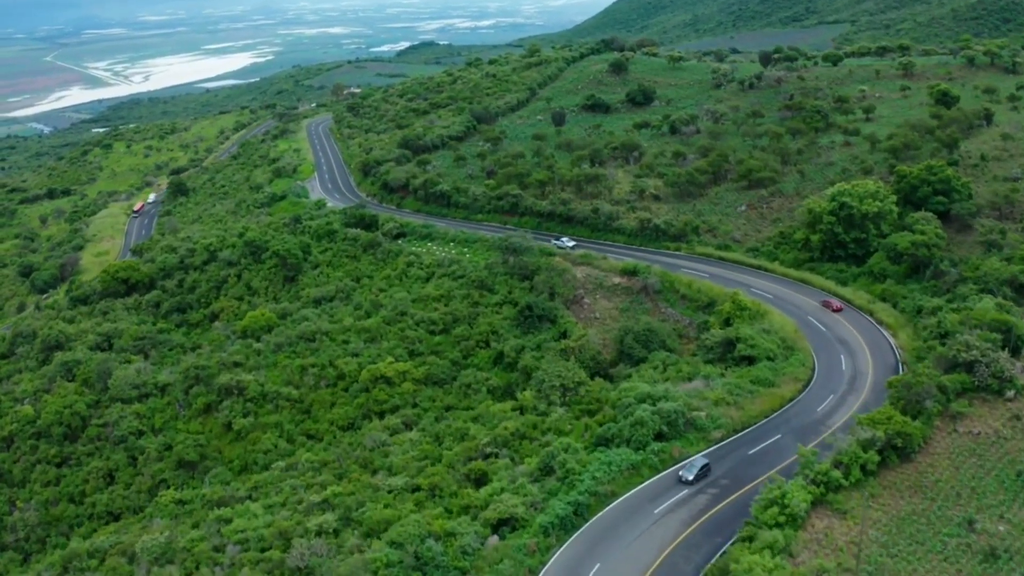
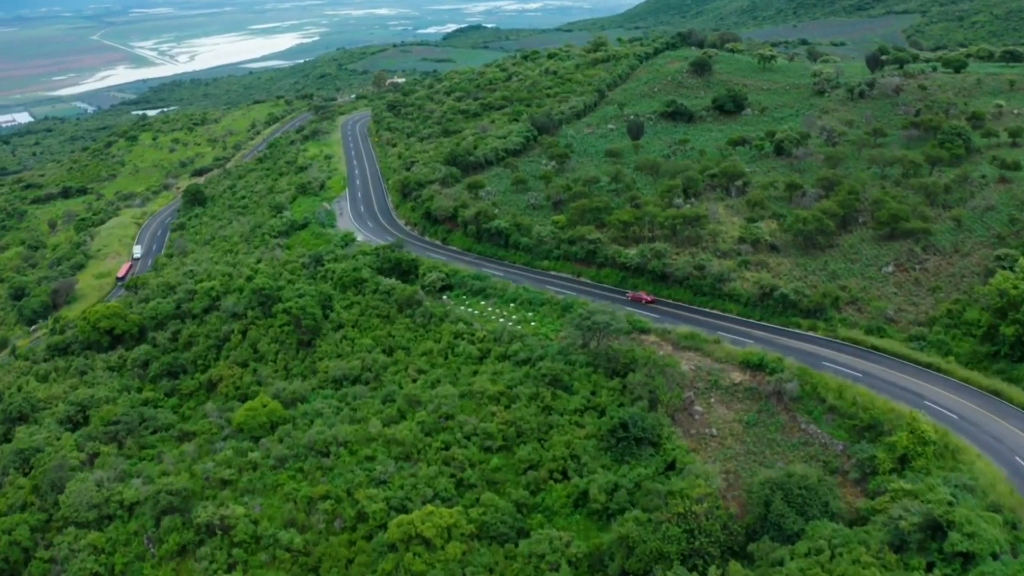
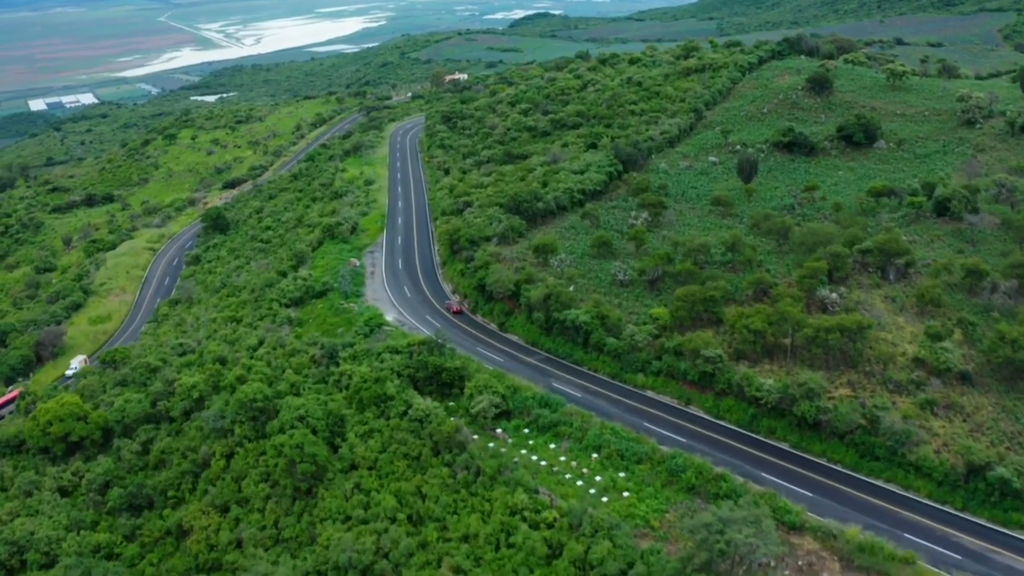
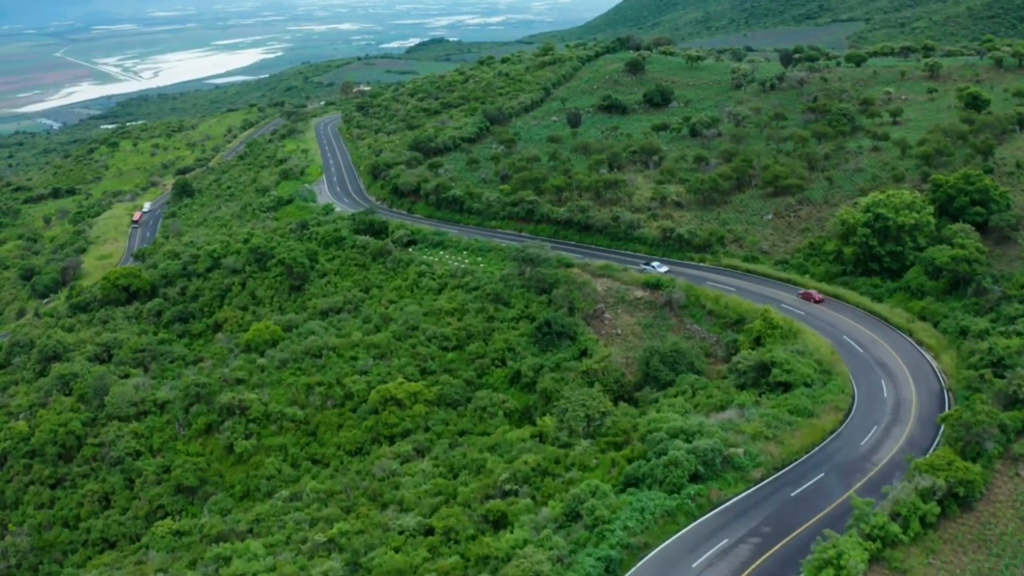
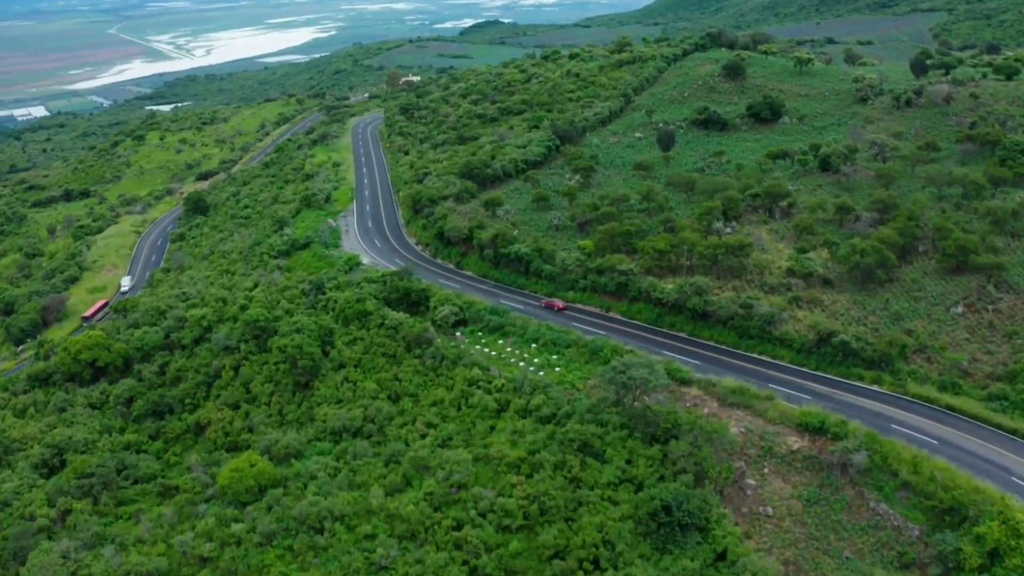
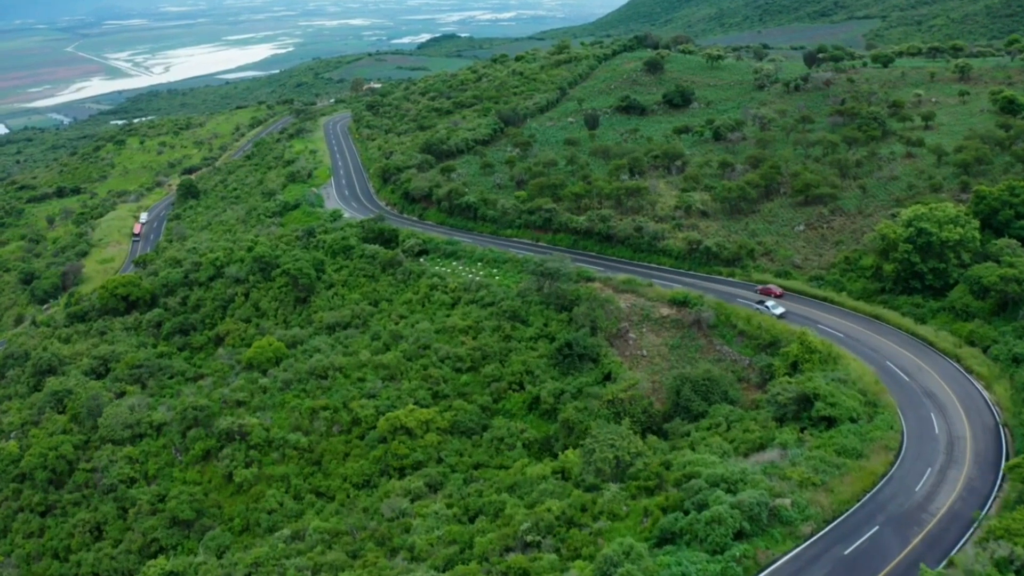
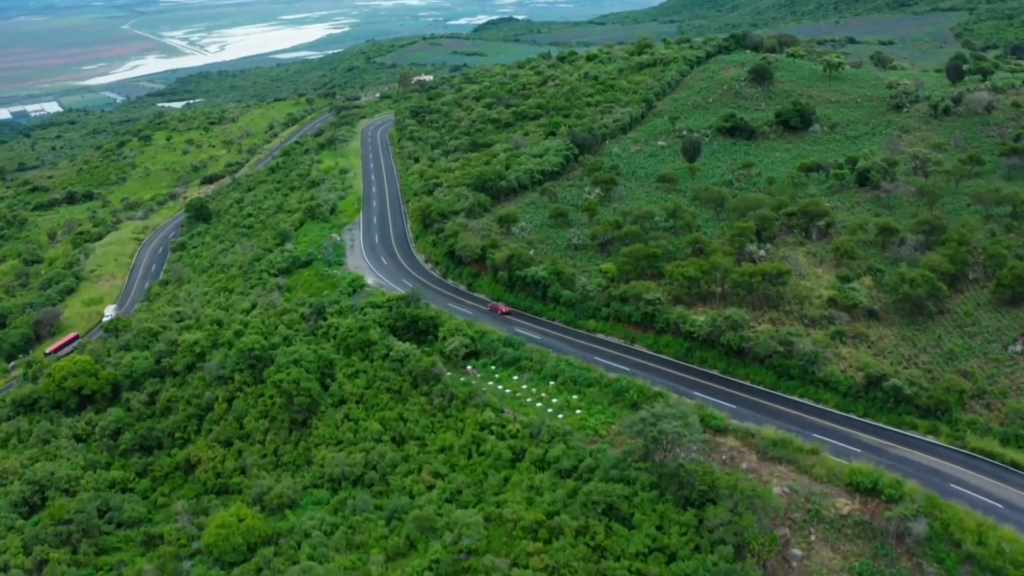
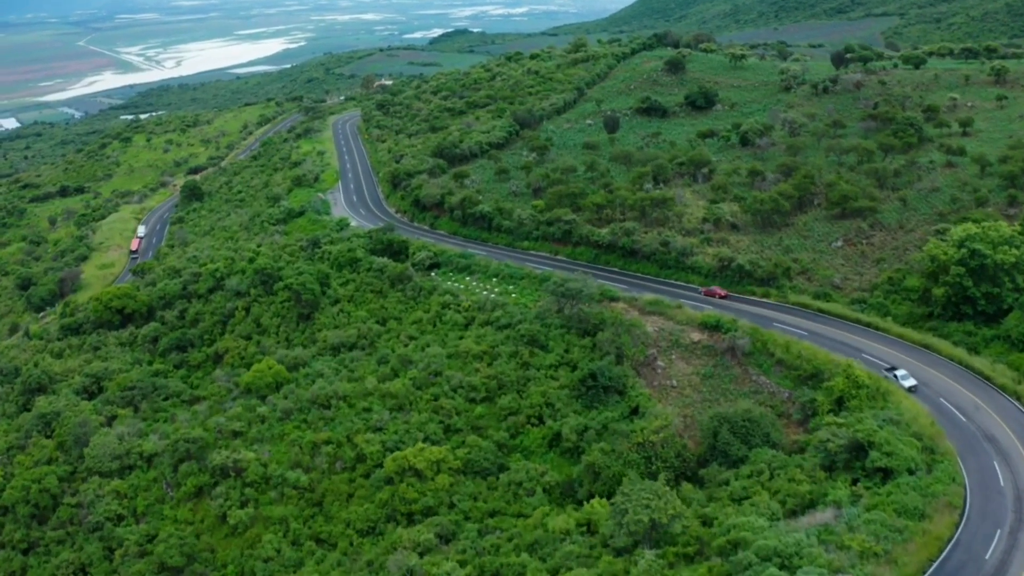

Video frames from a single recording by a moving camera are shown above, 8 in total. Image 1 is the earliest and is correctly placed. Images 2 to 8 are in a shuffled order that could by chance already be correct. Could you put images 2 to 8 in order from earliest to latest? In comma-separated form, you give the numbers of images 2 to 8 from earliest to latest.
4, 6, 8, 2, 5, 7, 3
